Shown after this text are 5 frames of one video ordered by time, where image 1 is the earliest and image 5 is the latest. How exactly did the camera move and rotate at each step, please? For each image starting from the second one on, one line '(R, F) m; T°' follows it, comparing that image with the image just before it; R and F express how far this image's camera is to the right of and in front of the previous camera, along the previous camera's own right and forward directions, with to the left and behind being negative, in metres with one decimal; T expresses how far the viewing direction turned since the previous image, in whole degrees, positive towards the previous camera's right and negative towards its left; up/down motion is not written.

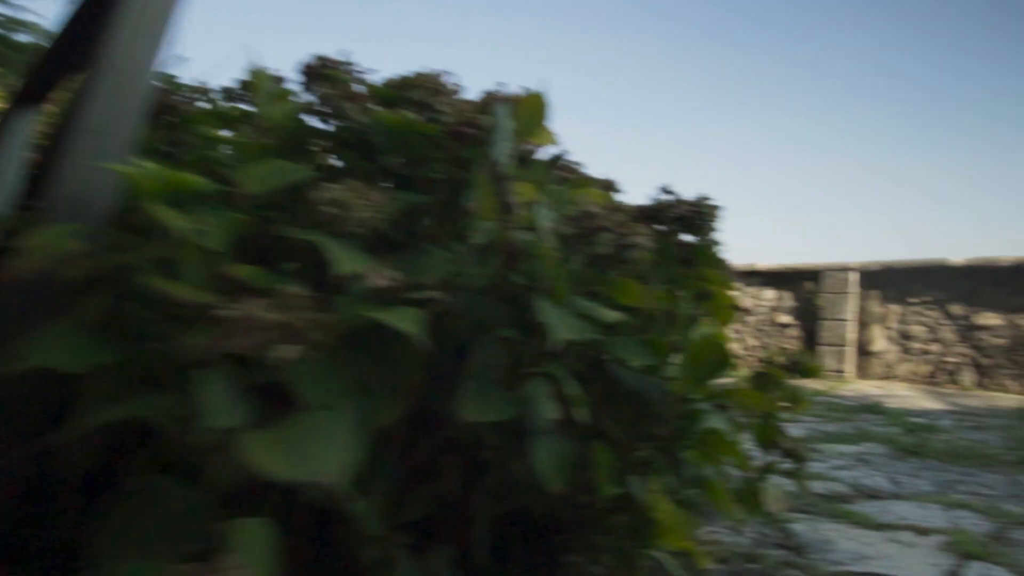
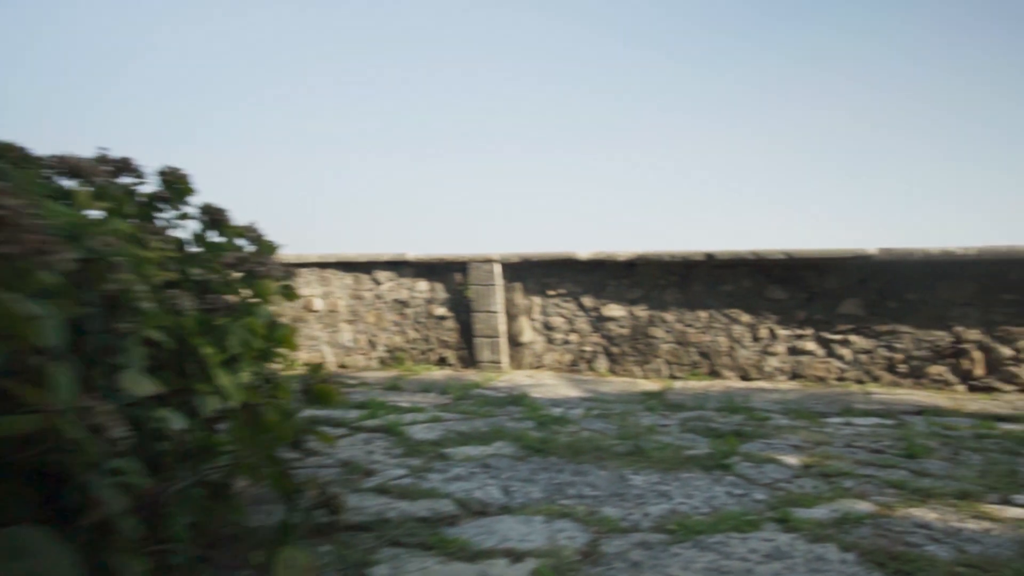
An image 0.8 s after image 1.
(+0.4, +0.4) m; +24°
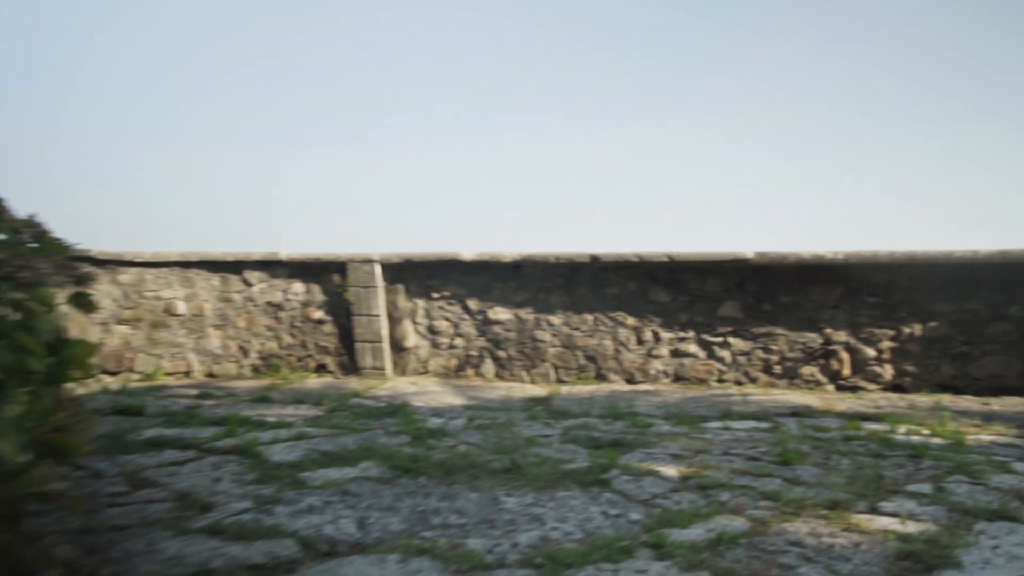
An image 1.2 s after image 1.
(+0.1, +0.2) m; +8°
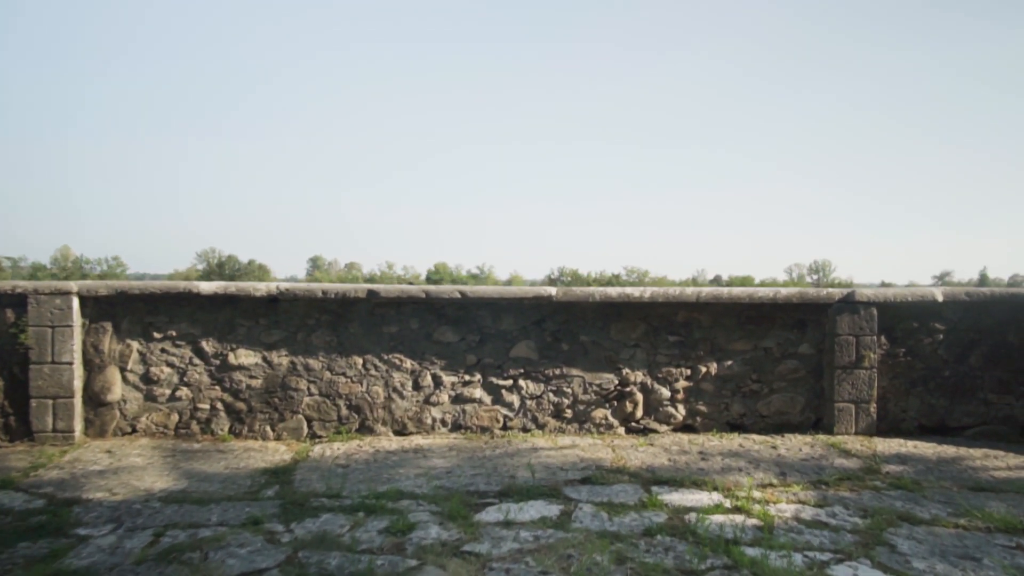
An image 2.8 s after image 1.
(+0.3, +0.9) m; +17°
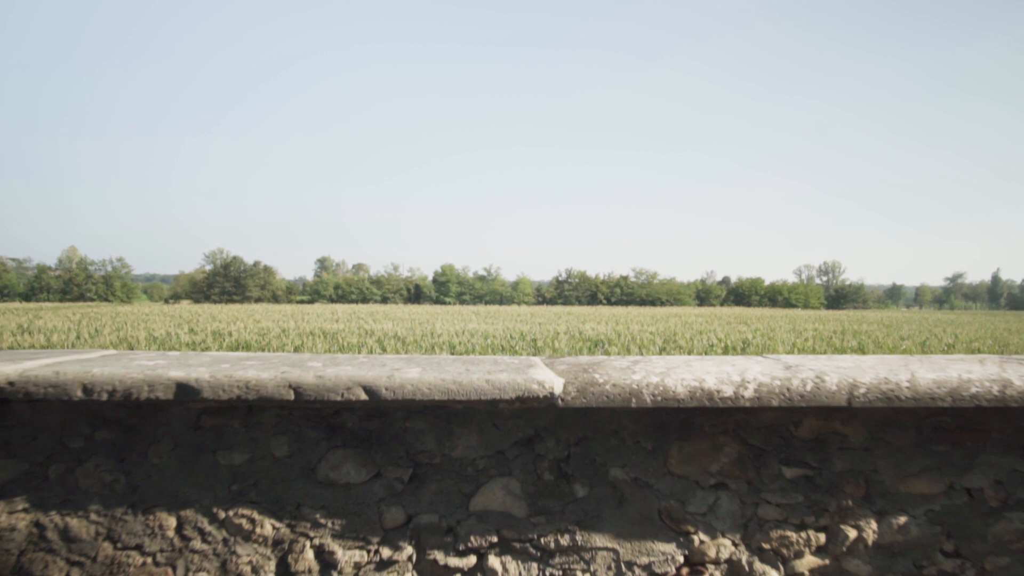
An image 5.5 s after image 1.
(+0.2, +2.4) m; -1°
